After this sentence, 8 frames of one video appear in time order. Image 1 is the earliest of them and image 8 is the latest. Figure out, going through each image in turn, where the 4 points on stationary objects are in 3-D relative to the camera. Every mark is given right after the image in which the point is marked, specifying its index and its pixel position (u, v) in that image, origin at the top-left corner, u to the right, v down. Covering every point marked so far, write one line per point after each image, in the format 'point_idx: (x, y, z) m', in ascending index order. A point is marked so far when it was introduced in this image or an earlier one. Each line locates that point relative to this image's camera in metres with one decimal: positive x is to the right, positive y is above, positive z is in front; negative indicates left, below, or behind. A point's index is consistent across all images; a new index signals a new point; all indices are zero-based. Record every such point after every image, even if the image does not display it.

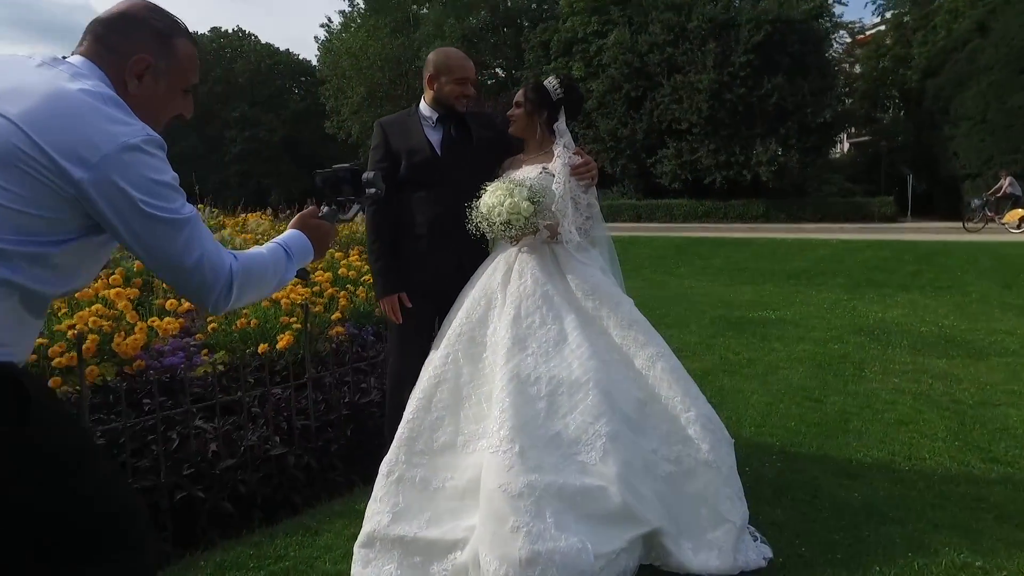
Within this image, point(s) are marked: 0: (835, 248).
0: (+7.5, +1.0, +15.1) m
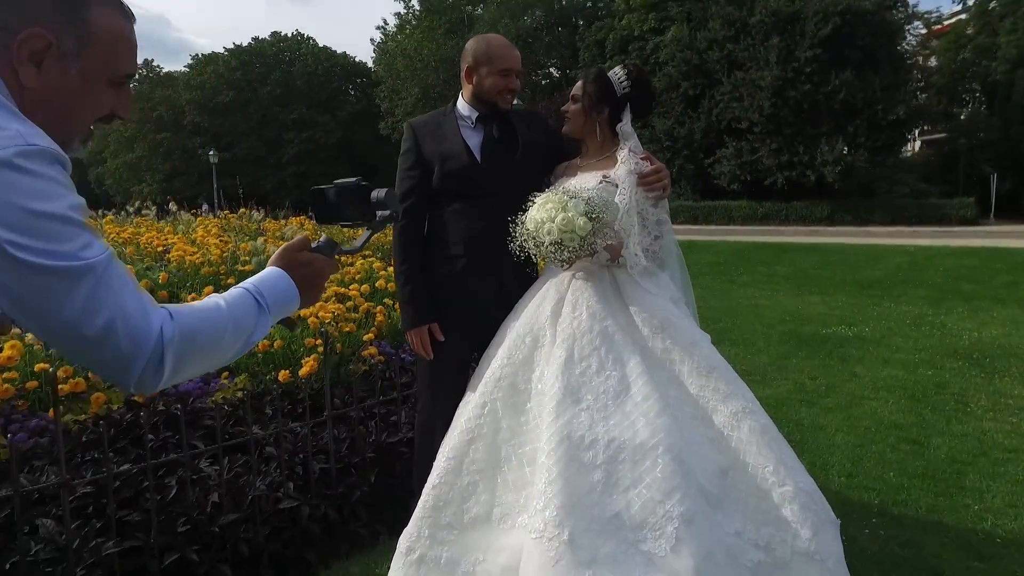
0: (+8.7, +0.7, +14.0) m
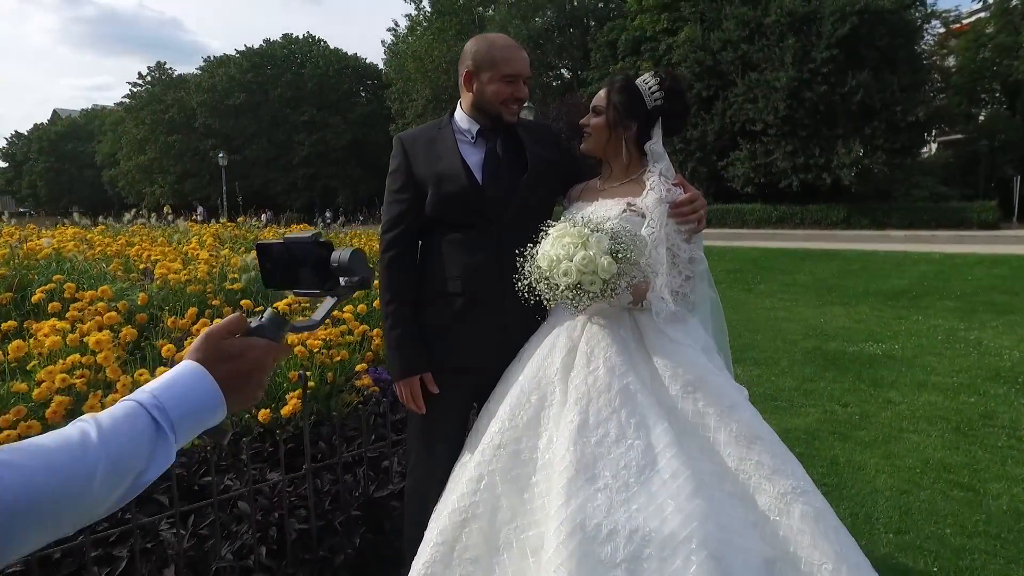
0: (+8.9, +0.5, +13.4) m
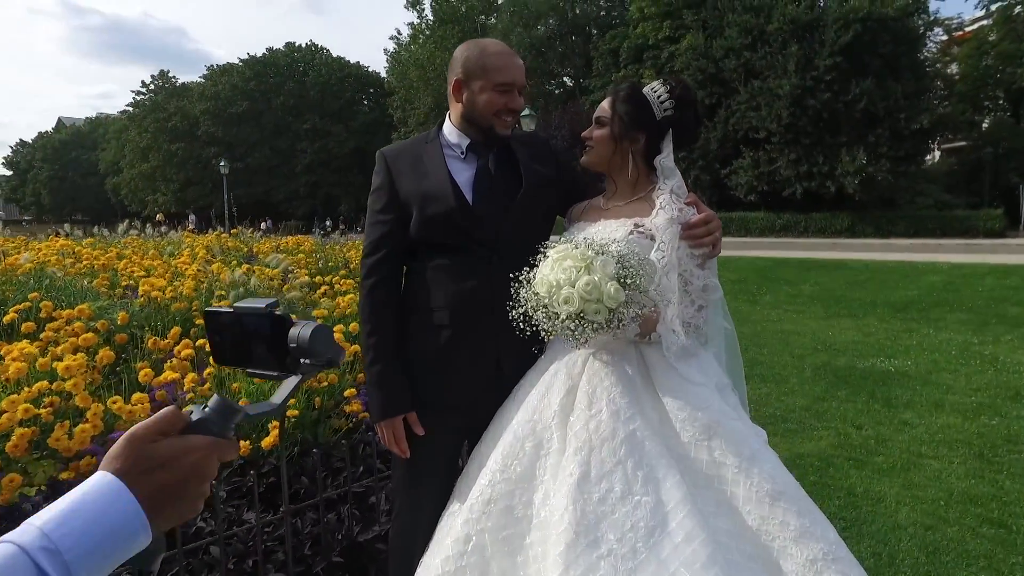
0: (+8.9, +0.3, +13.2) m
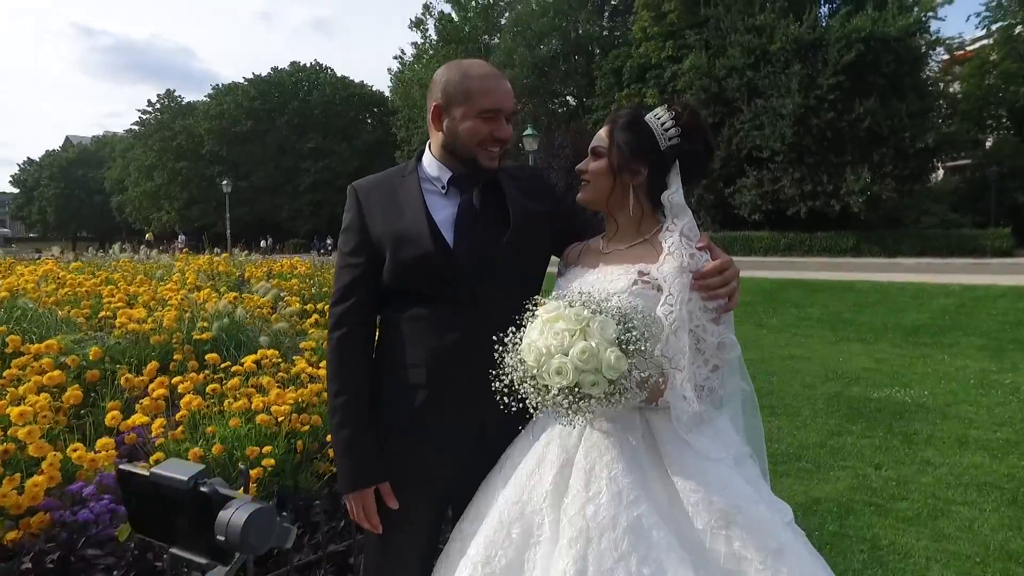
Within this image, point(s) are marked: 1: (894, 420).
0: (+8.9, -0.1, +12.9) m
1: (+3.6, -1.3, +6.1) m
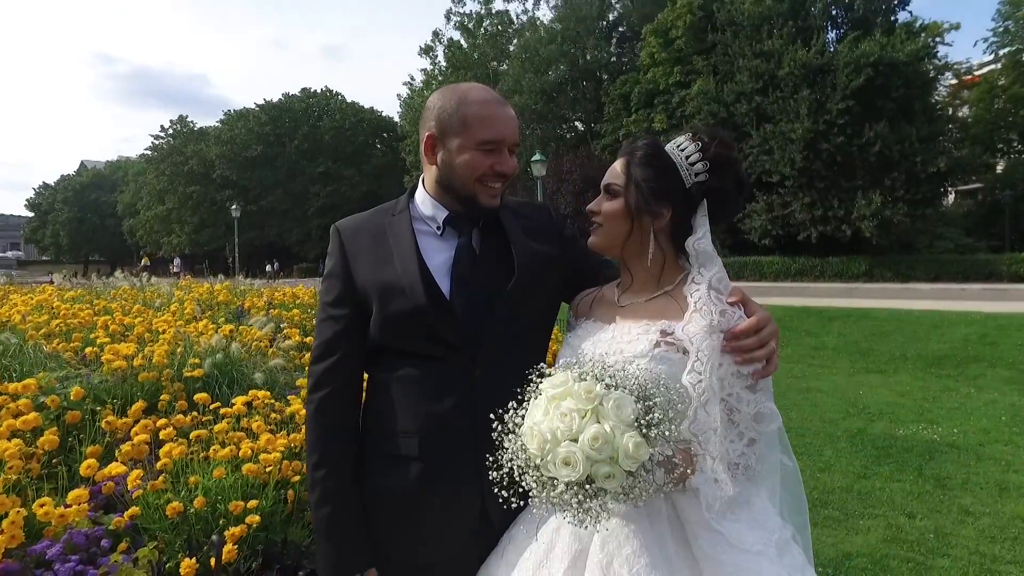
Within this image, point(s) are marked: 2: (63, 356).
0: (+9.0, -0.7, +12.5) m
1: (+3.7, -1.6, +5.8) m
2: (-3.3, -0.5, +4.7) m
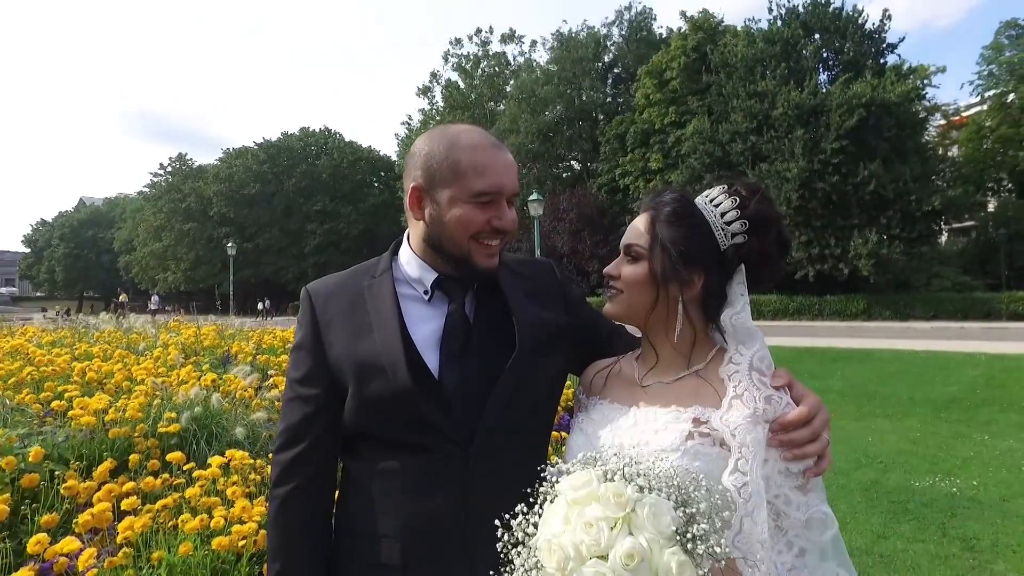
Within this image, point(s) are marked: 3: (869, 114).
0: (+9.0, -1.5, +12.2) m
1: (+3.7, -2.0, +5.4) m
2: (-3.3, -0.8, +4.4) m
3: (+11.3, +5.4, +20.1) m
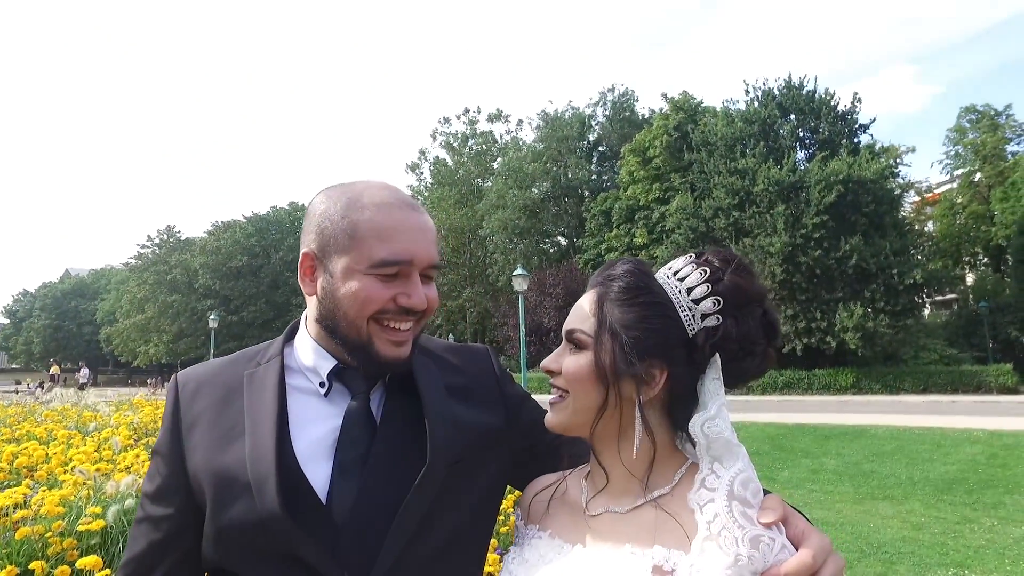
0: (+8.6, -2.9, +11.8) m
1: (+3.5, -2.6, +4.9) m
2: (-3.5, -1.3, +3.9) m
3: (+10.8, +3.1, +20.5) m
